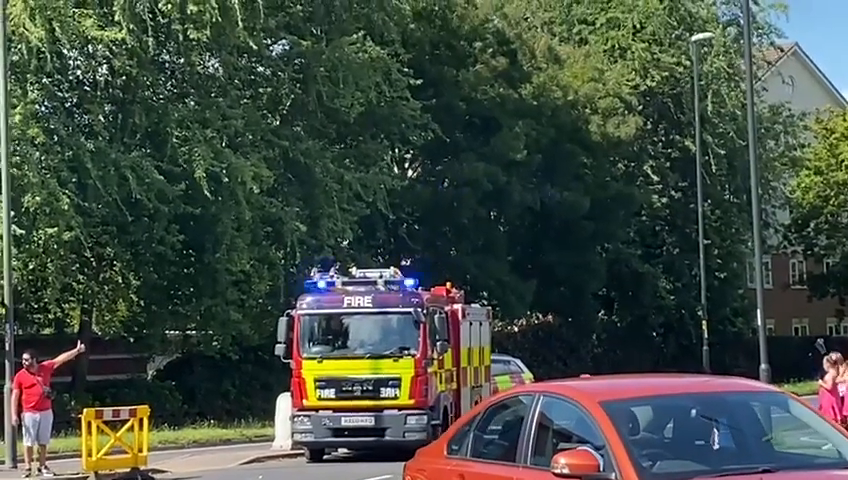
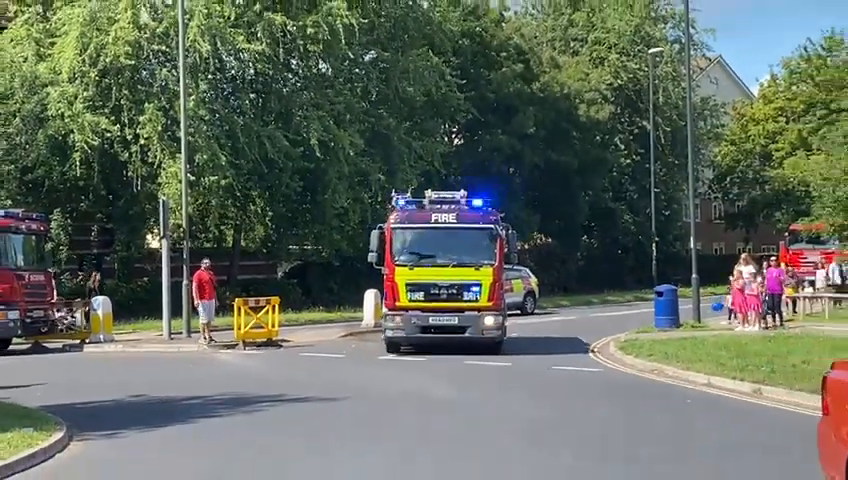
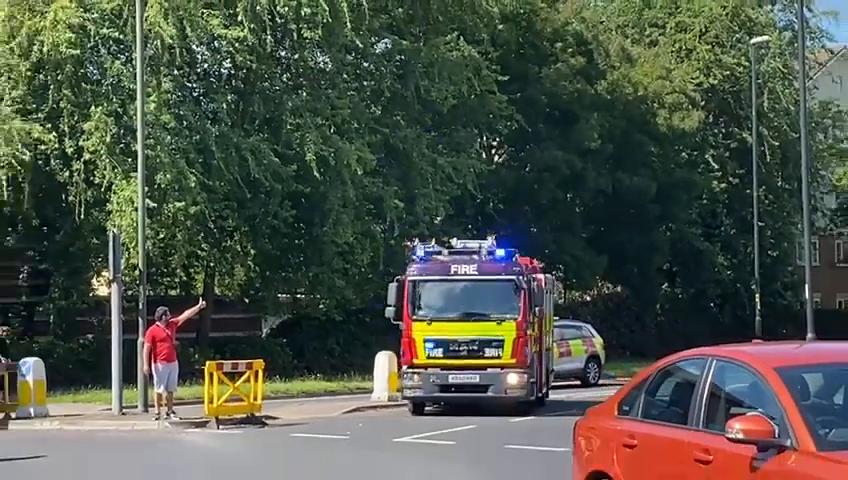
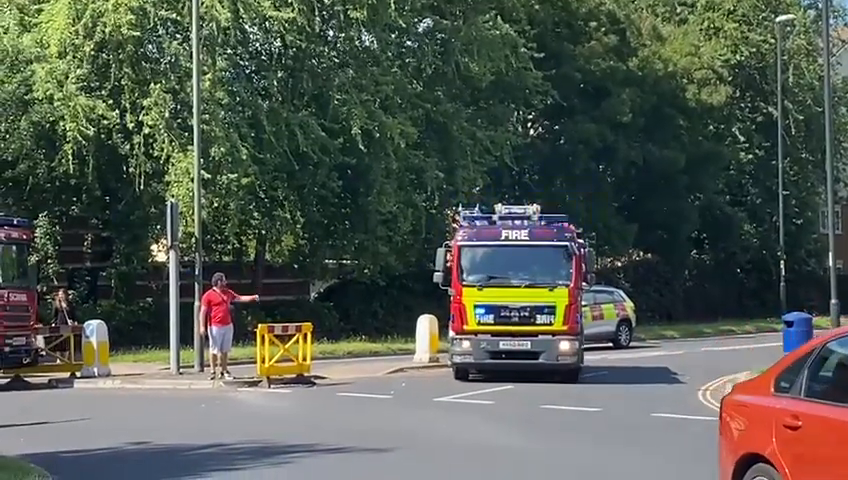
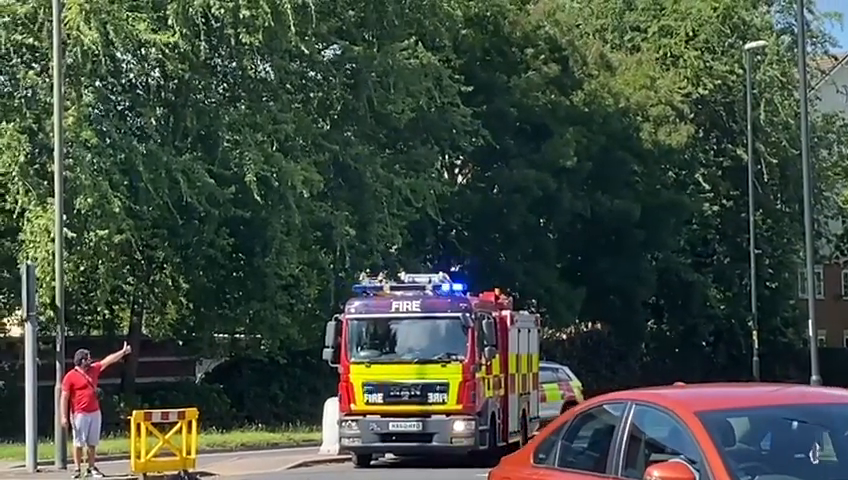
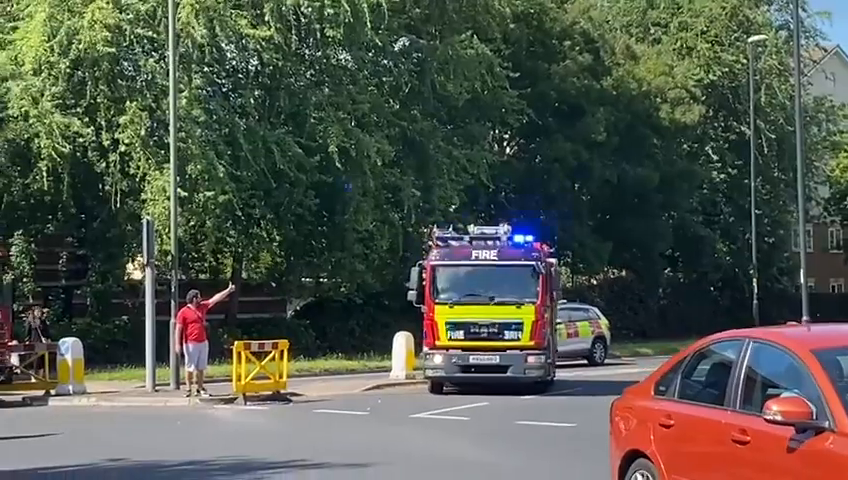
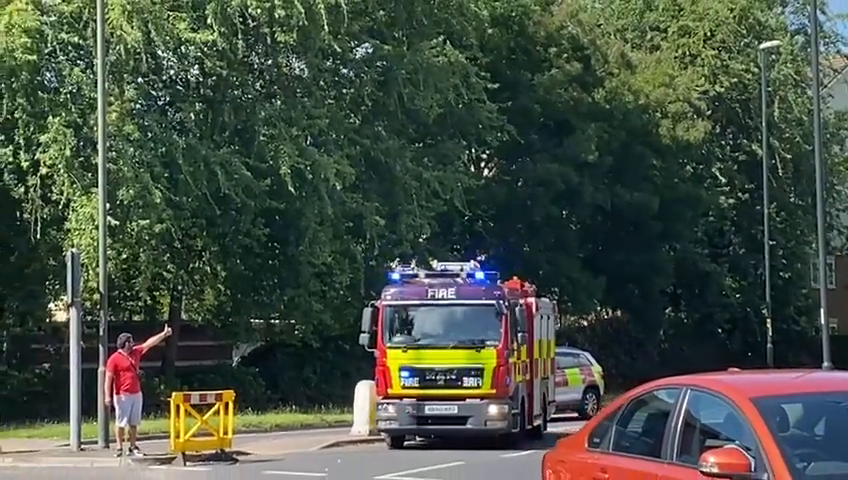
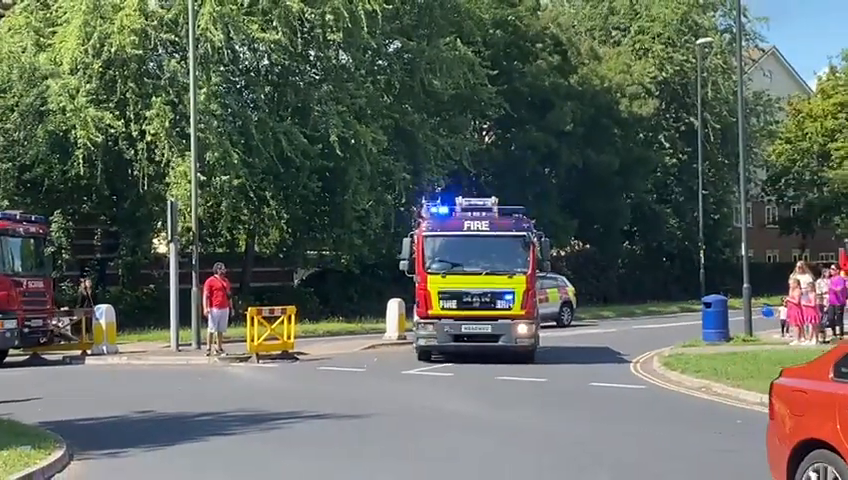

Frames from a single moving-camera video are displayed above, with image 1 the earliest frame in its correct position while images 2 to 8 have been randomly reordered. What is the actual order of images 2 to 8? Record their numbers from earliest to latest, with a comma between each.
5, 7, 3, 6, 4, 8, 2
